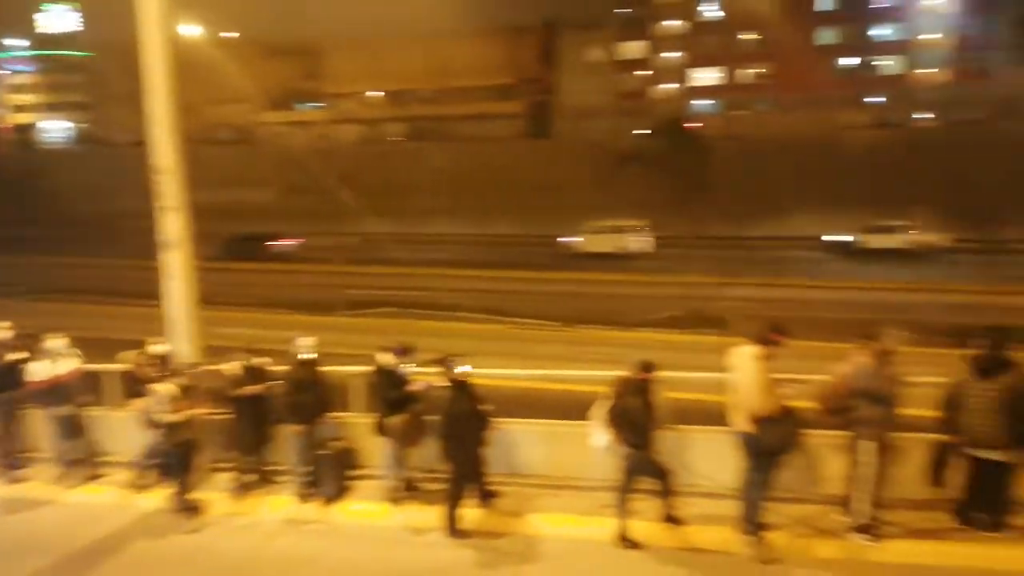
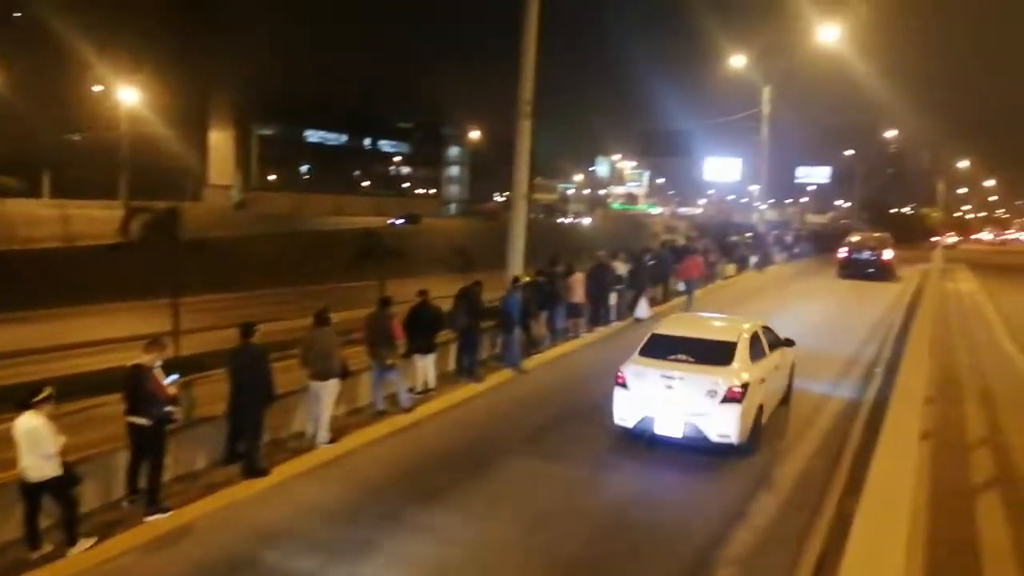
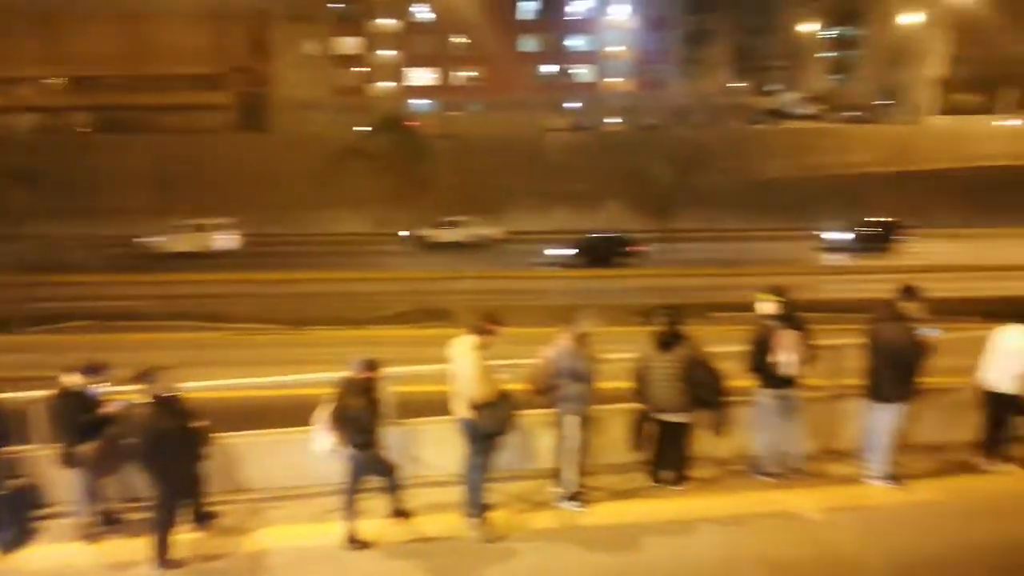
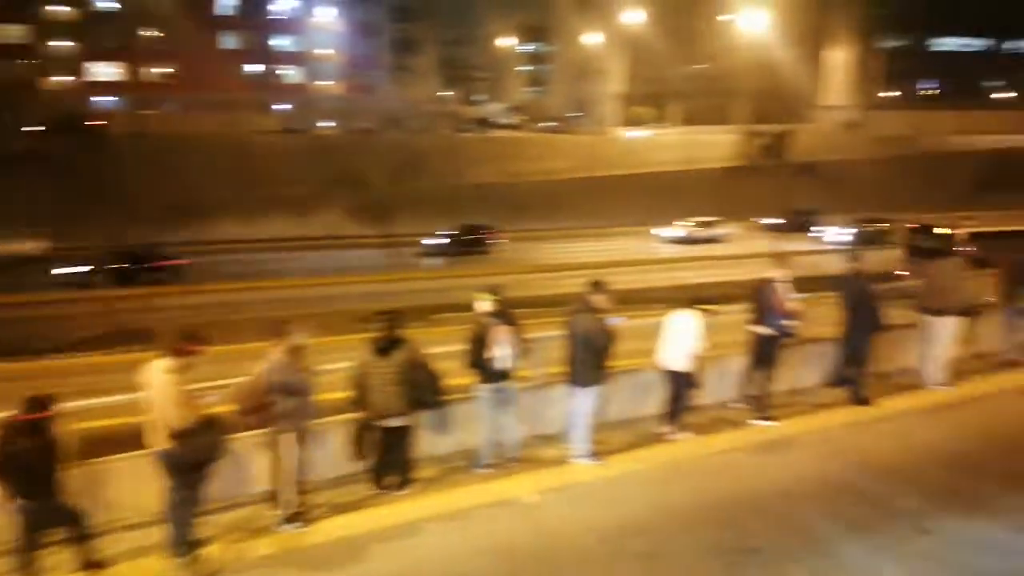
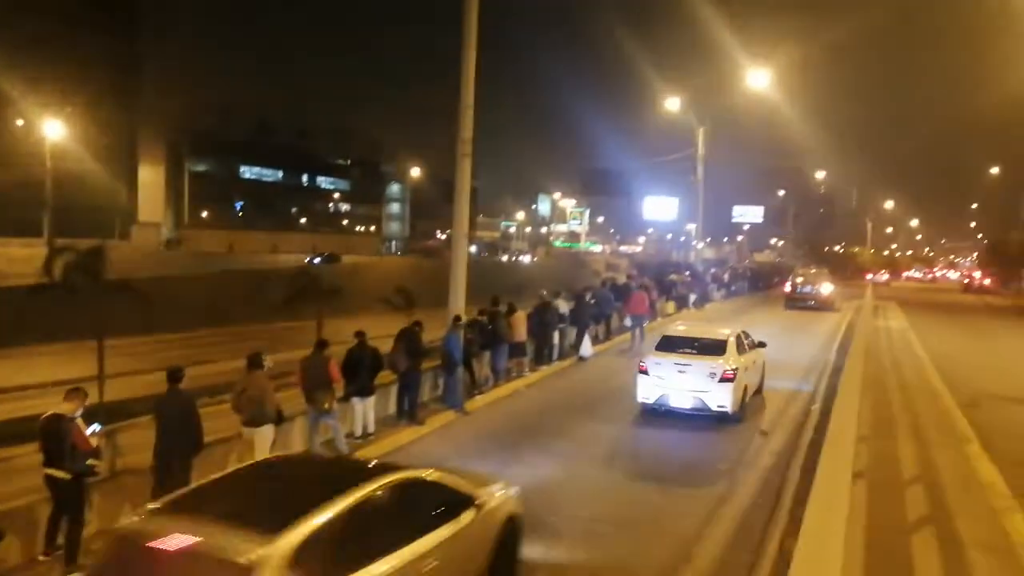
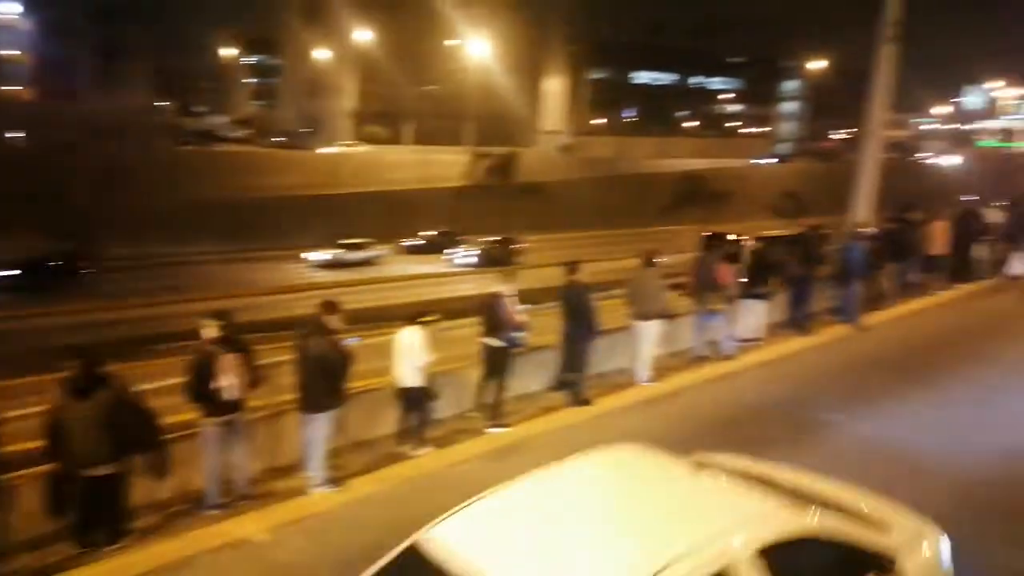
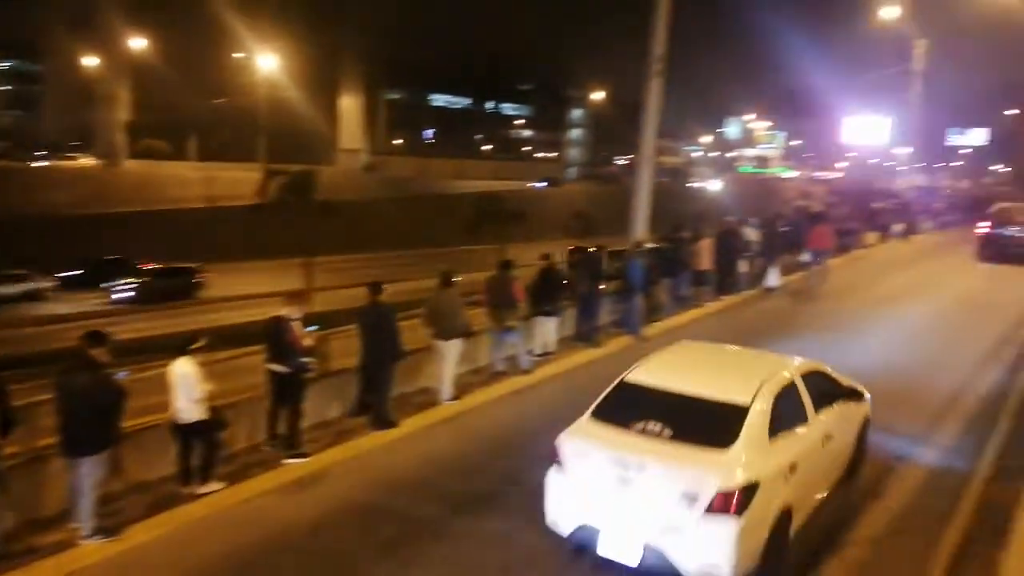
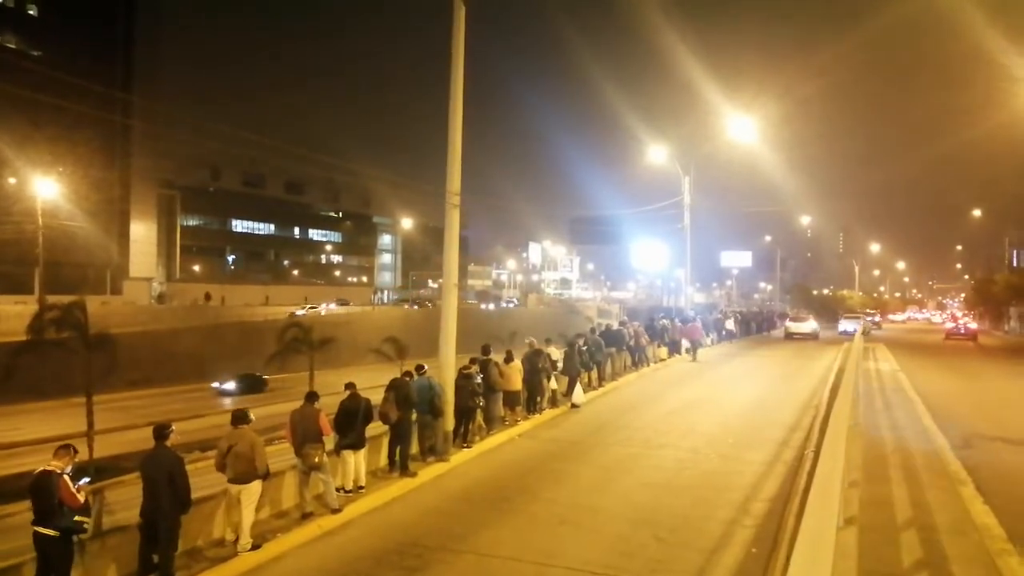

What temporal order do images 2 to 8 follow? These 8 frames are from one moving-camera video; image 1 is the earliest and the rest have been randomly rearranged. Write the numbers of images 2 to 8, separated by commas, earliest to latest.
3, 4, 6, 7, 2, 5, 8
